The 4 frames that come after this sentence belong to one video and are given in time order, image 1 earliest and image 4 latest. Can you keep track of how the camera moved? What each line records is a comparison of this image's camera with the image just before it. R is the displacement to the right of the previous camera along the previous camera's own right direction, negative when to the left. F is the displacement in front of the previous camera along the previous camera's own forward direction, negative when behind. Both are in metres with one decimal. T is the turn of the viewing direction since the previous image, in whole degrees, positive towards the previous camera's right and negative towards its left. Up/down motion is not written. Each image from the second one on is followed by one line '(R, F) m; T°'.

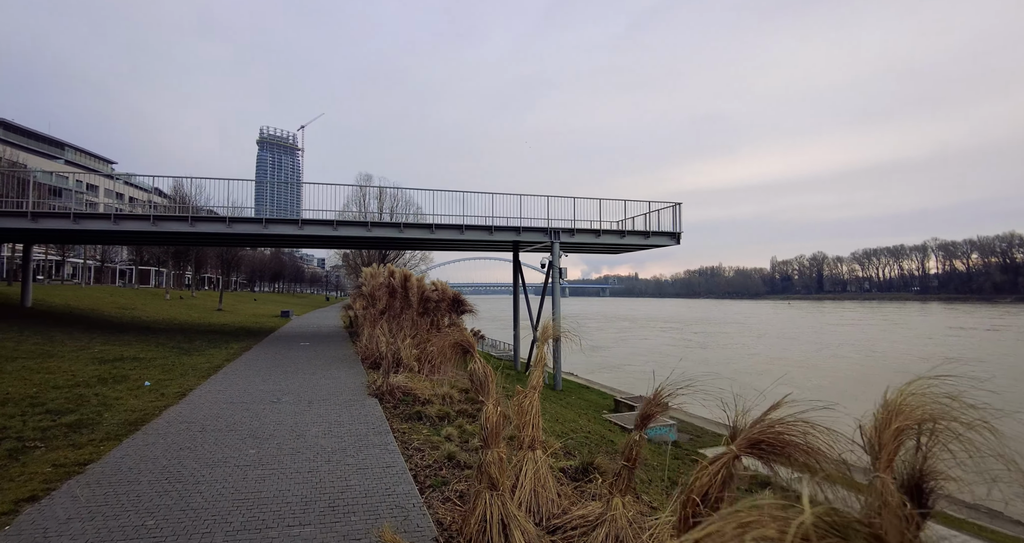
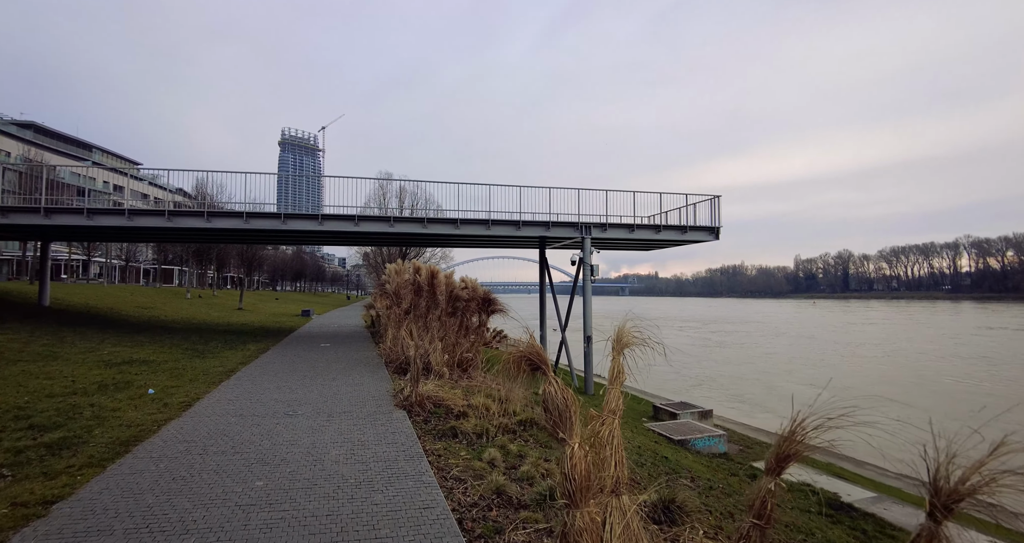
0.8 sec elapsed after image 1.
(-0.5, +1.1) m; -2°
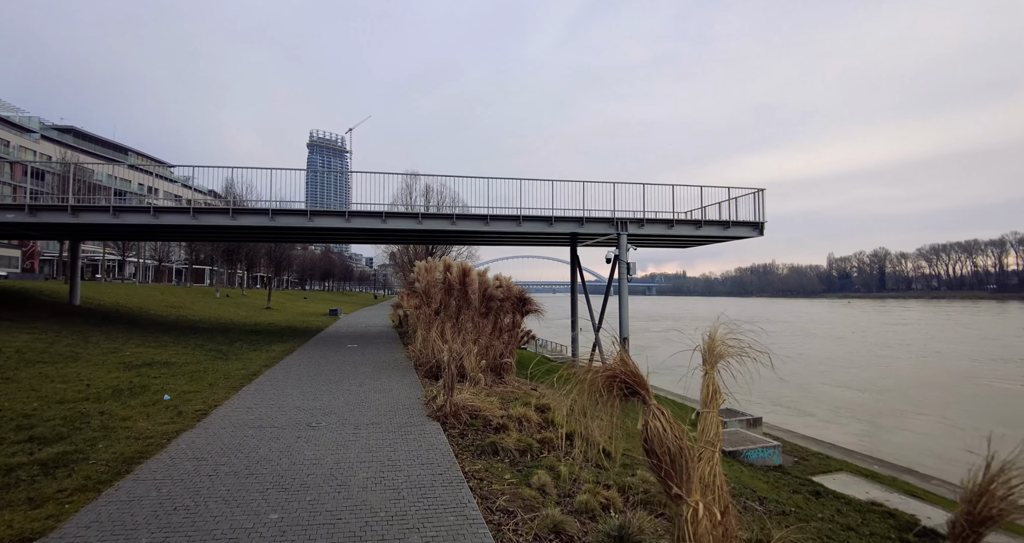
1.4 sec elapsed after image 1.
(-0.3, +0.8) m; -3°
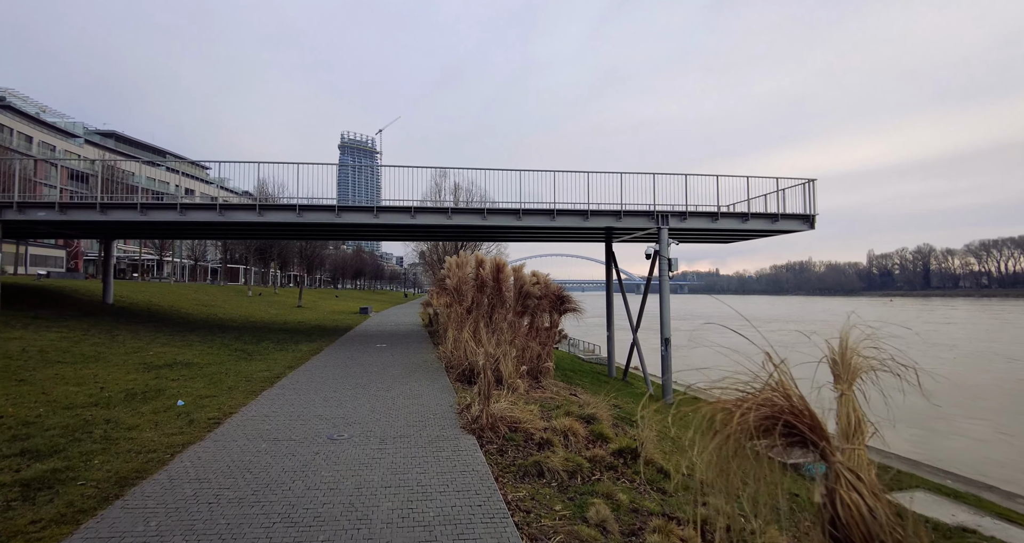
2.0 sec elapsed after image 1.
(-0.2, +0.9) m; -3°
